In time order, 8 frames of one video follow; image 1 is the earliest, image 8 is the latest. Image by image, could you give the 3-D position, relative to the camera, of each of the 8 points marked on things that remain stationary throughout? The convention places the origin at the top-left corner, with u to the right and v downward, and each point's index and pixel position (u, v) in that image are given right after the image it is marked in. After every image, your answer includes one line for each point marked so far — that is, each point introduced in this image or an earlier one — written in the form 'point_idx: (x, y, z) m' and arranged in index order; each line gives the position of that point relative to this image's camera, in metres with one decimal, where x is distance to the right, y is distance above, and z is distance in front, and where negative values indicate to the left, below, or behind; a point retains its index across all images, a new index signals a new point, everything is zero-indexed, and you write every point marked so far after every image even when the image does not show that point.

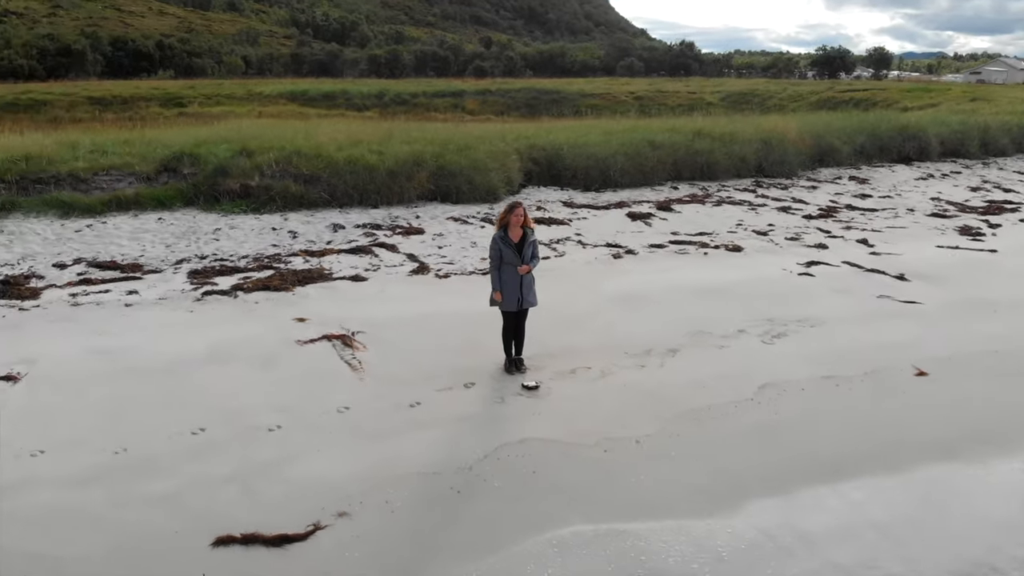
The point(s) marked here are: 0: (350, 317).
0: (-1.5, -0.3, +7.9) m
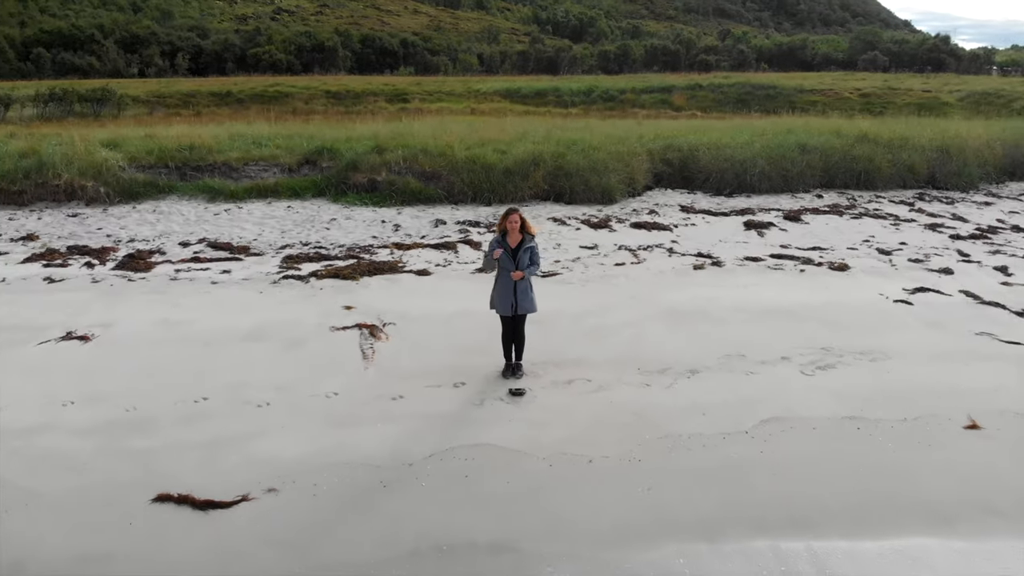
0: (-1.1, -0.2, +8.3) m
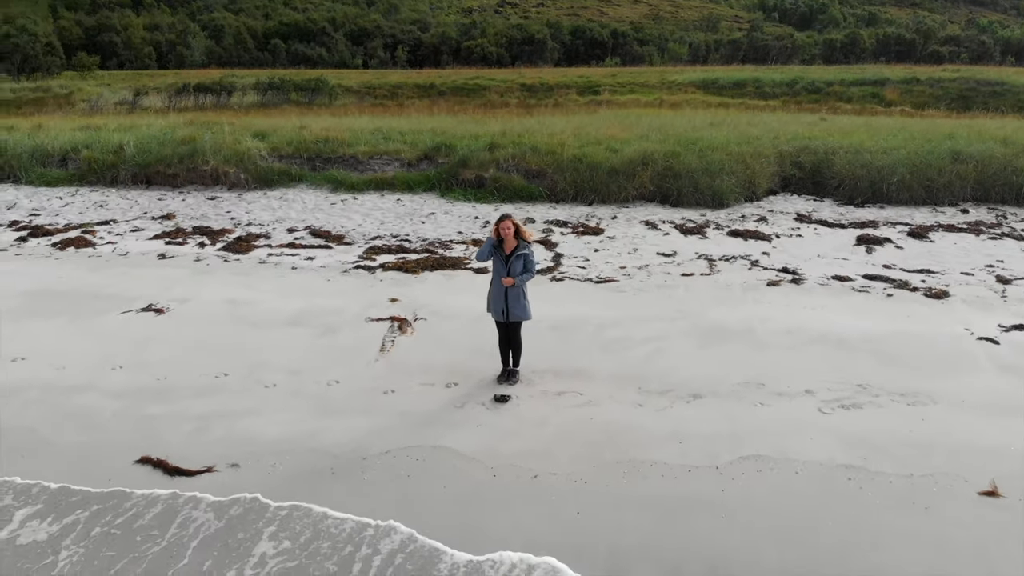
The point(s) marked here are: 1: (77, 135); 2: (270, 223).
0: (-0.8, -0.2, +8.6) m
1: (-7.1, +2.5, +14.1) m
2: (-3.0, +0.8, +11.2) m
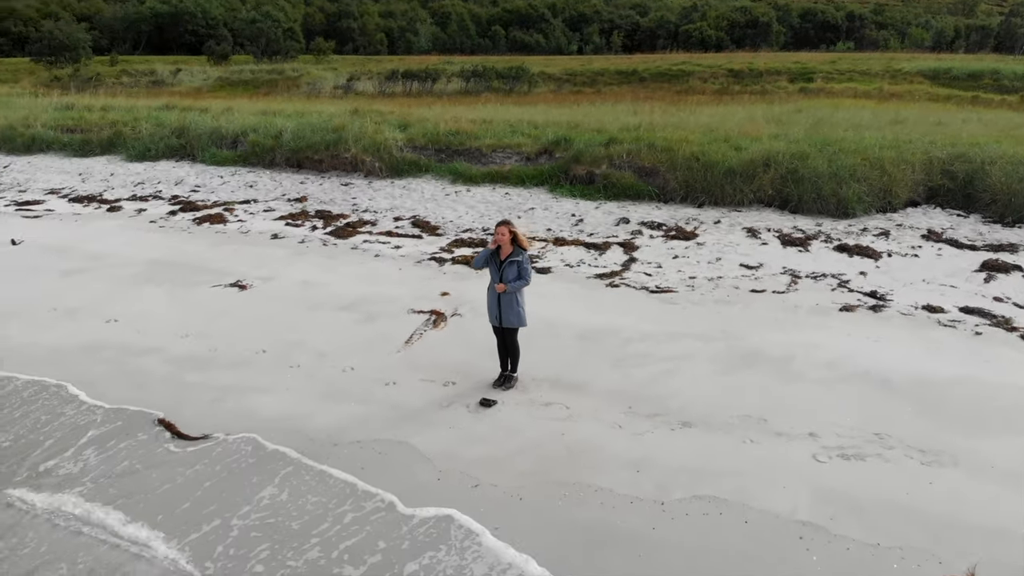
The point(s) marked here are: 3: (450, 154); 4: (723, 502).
0: (-0.4, -0.1, +8.7) m
1: (-4.7, +3.1, +15.6) m
2: (-1.7, +1.0, +11.8) m
3: (-1.0, +2.1, +13.5) m
4: (+1.4, -1.4, +5.7) m
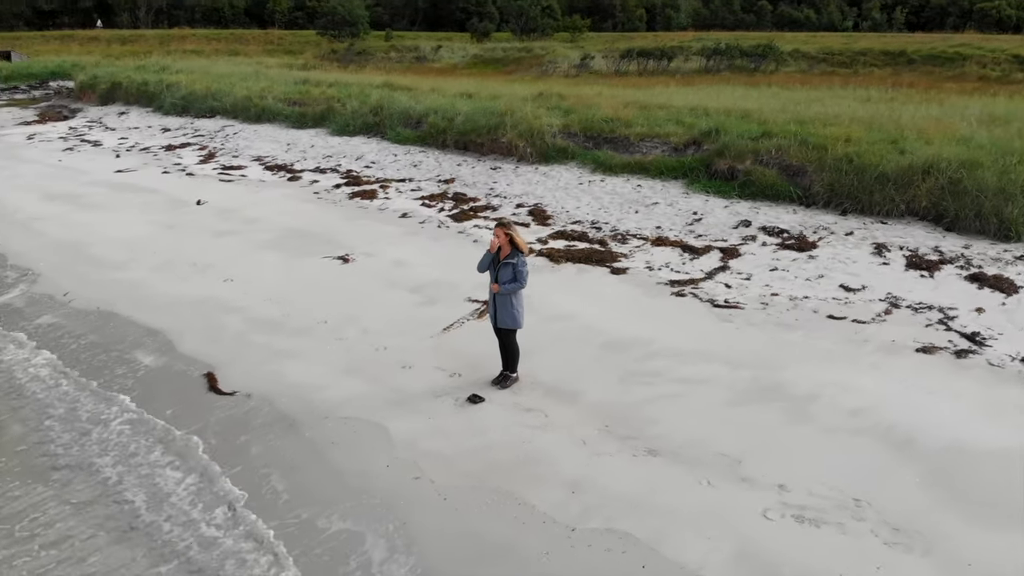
0: (+0.2, -0.1, +8.7) m
1: (-1.3, +3.6, +16.5) m
2: (+0.1, +1.3, +12.1) m
3: (+1.4, +2.3, +13.4) m
4: (+0.8, -1.6, +5.3) m
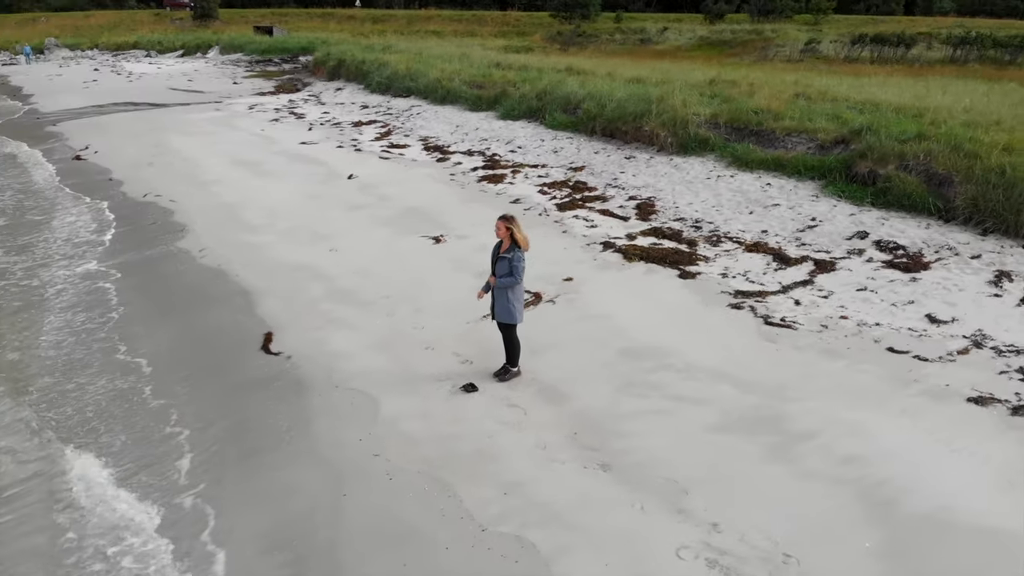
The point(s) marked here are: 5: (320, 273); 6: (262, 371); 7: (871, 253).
0: (+0.7, -0.1, +8.6) m
1: (+1.9, +3.8, +16.3) m
2: (+1.7, +1.3, +11.7) m
3: (+3.4, +2.2, +12.6) m
4: (+0.1, -1.6, +5.2) m
5: (-2.1, +0.1, +9.9) m
6: (-2.2, -0.7, +7.9) m
7: (+3.7, +0.4, +9.0) m
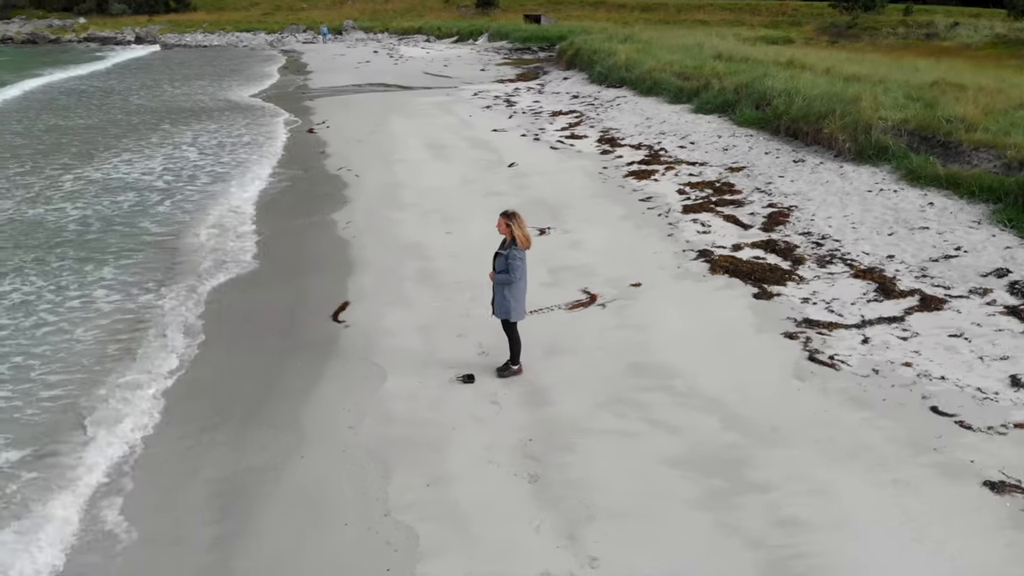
0: (+1.2, -0.1, +8.1) m
1: (+5.4, +3.6, +14.9) m
2: (+3.3, +1.1, +10.8) m
3: (+5.4, +1.8, +11.0) m
4: (-0.6, -1.6, +5.2) m
5: (-1.0, +0.3, +10.3) m
6: (-1.8, -0.5, +8.5) m
7: (+4.2, -0.1, +7.5) m
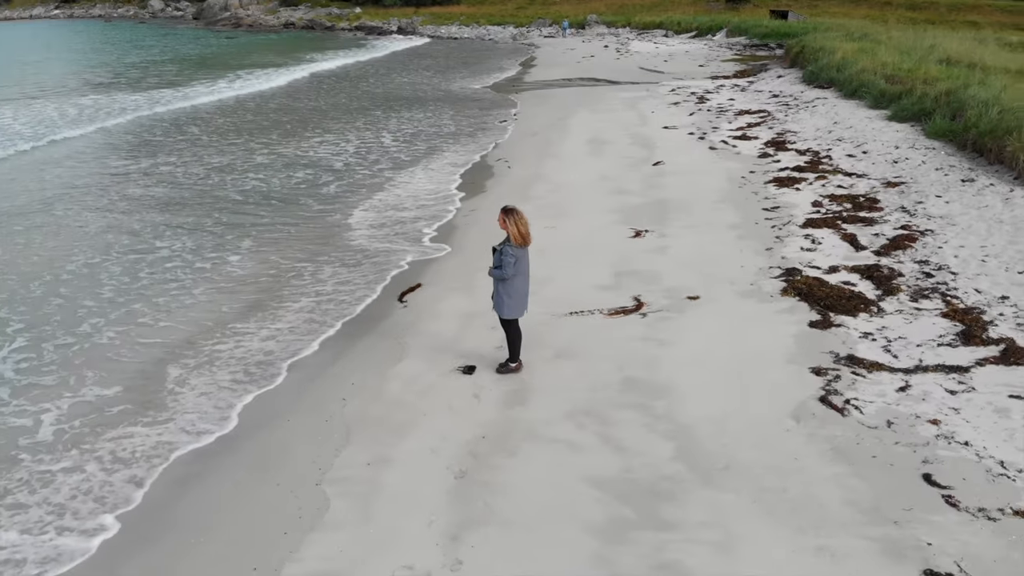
0: (+1.6, -0.2, +7.6) m
1: (+7.9, +2.9, +12.8) m
2: (+4.5, +0.8, +9.5) m
3: (+6.5, +1.2, +9.0) m
4: (-1.2, -1.4, +5.4) m
5: (+0.2, +0.4, +10.3) m
6: (-1.3, -0.2, +8.9) m
7: (+4.2, -0.5, +6.1) m
